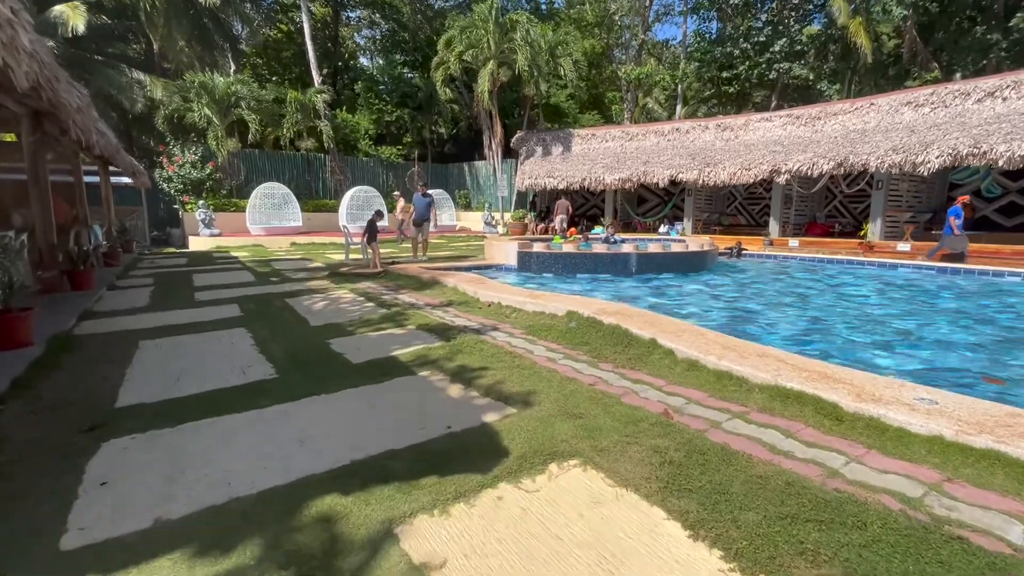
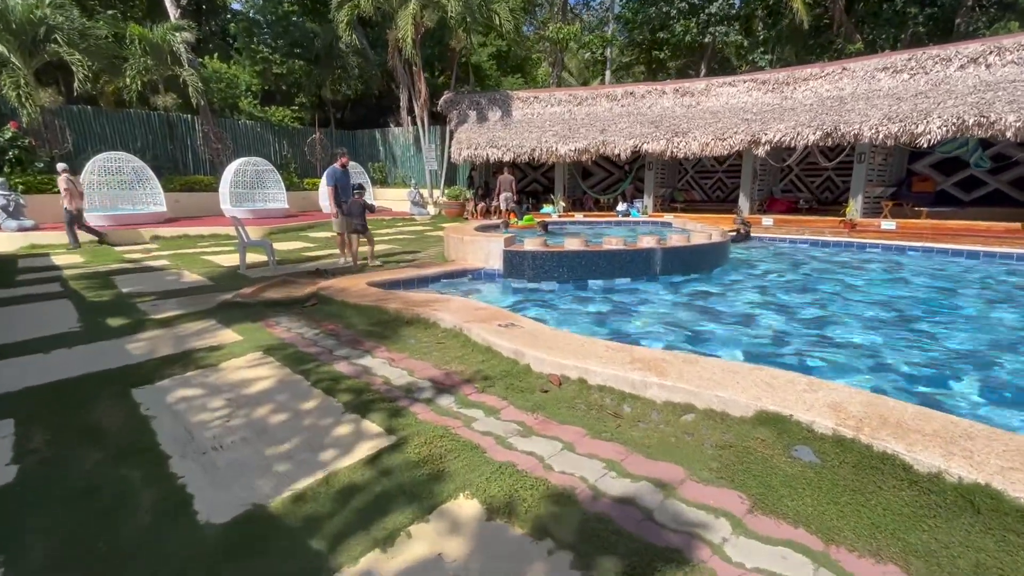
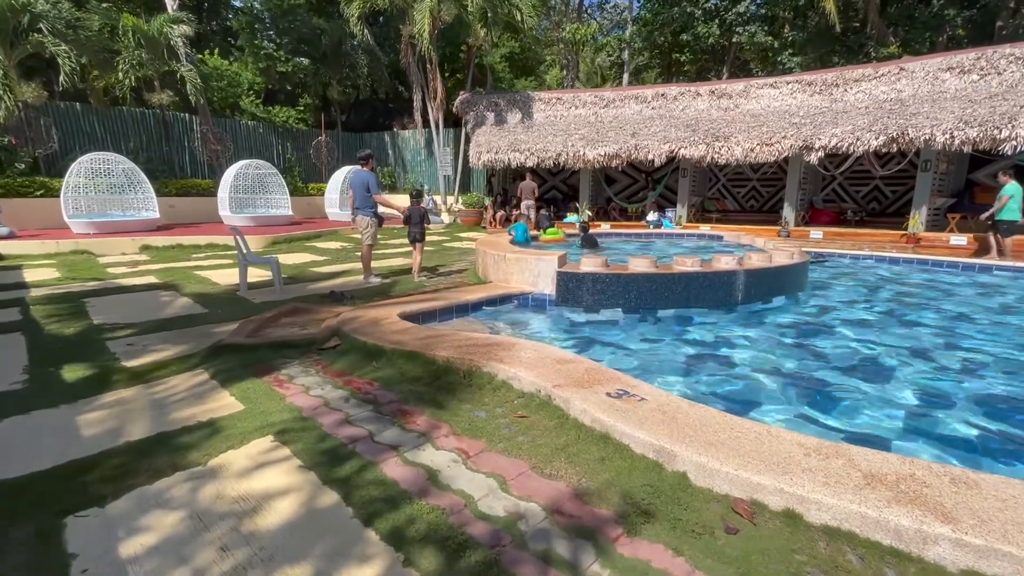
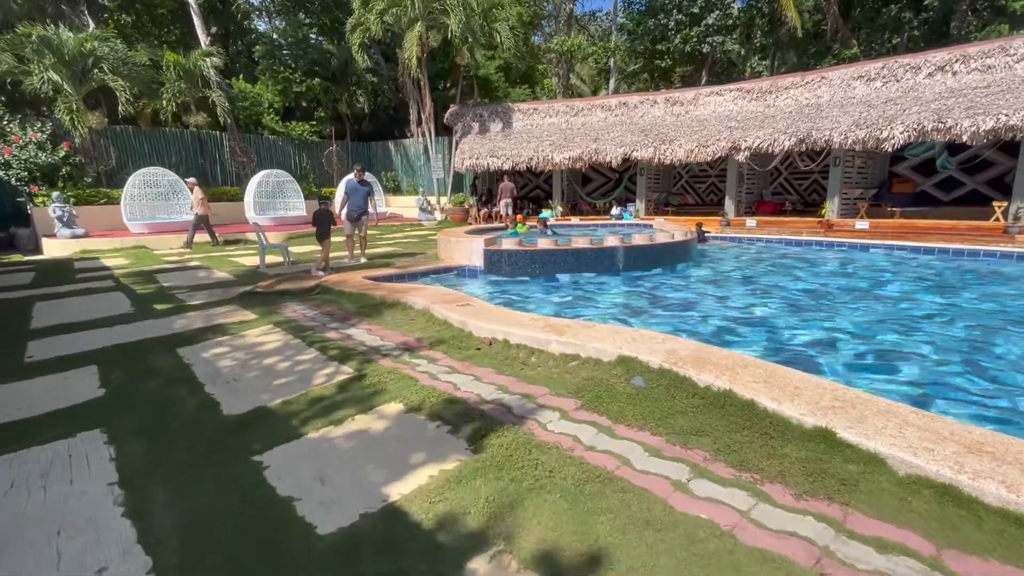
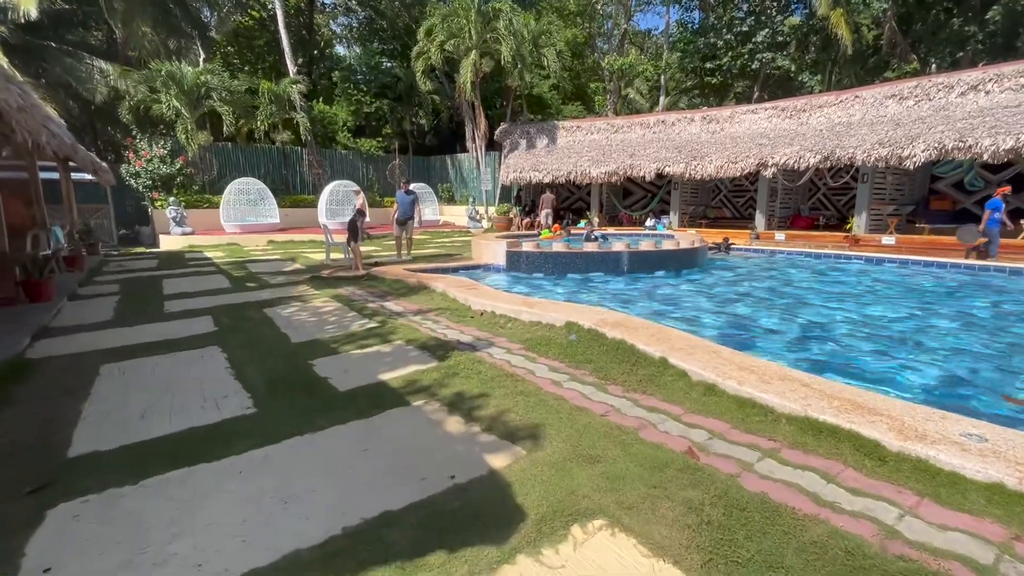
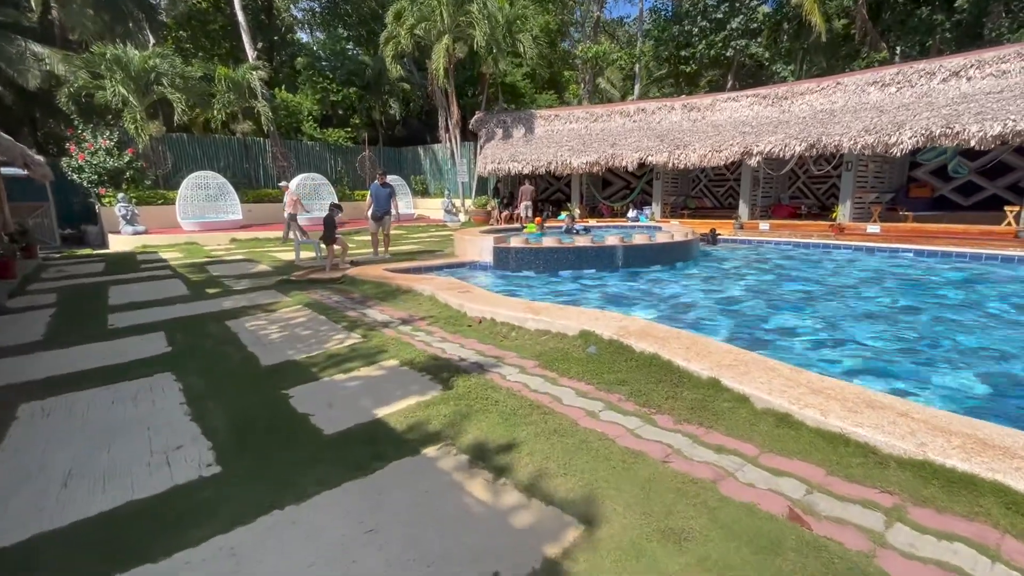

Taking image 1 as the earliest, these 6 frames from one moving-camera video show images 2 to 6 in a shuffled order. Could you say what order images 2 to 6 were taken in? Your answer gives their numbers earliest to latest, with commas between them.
5, 6, 4, 2, 3
